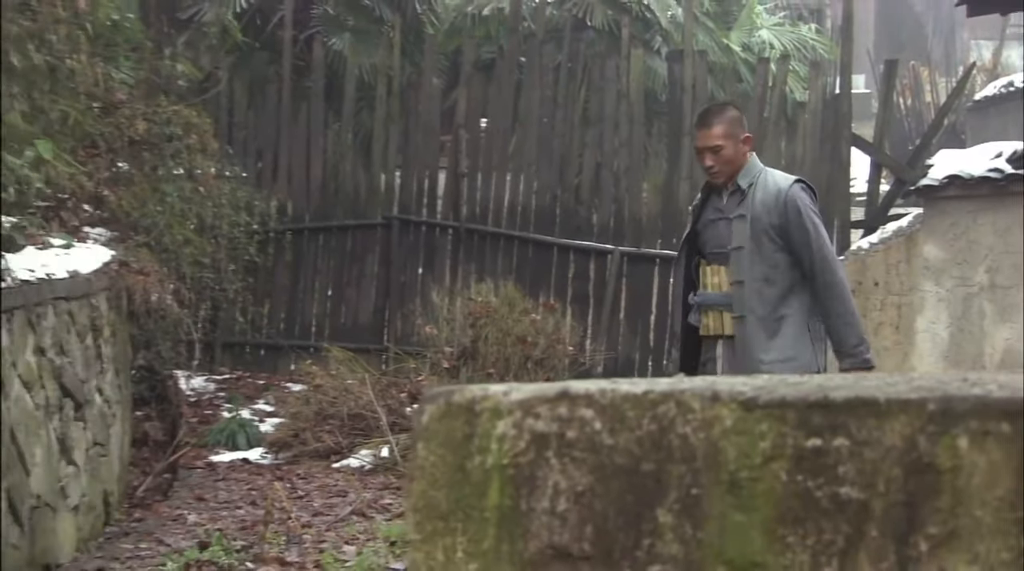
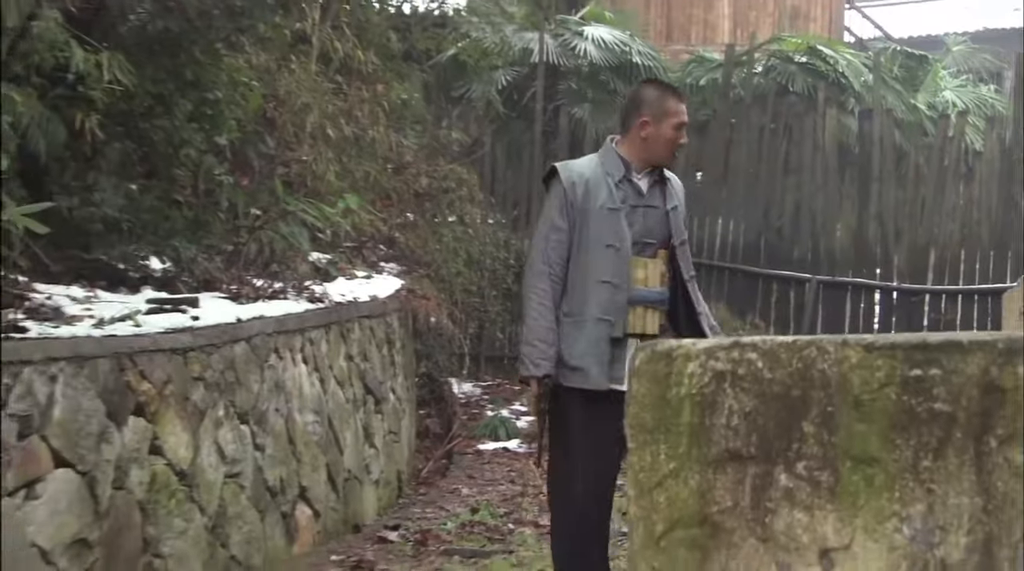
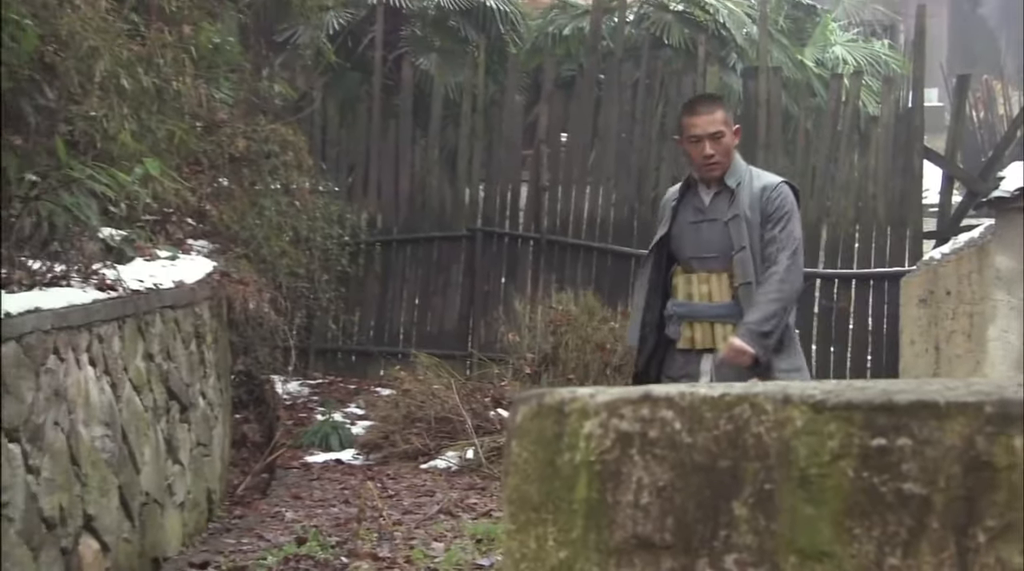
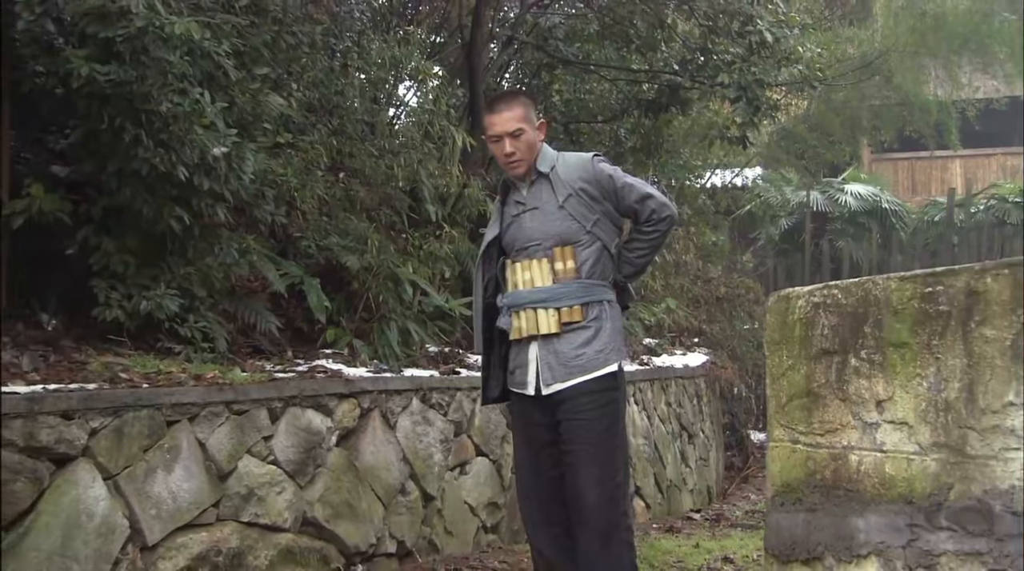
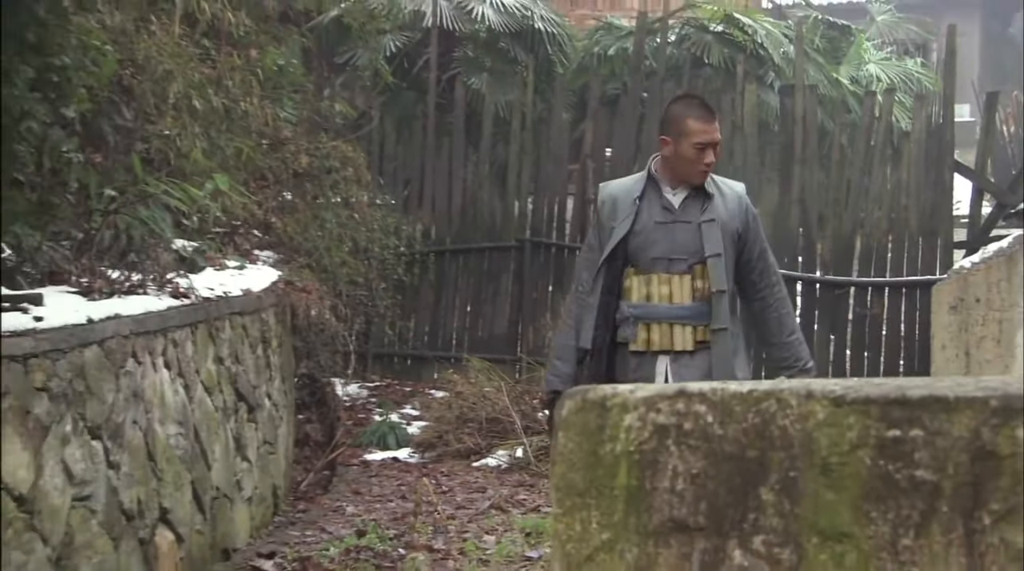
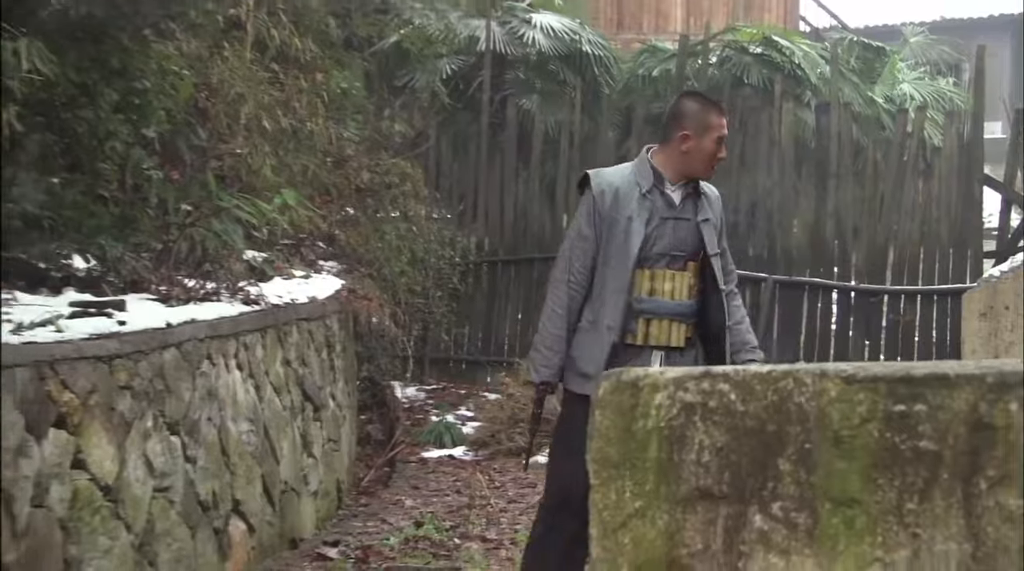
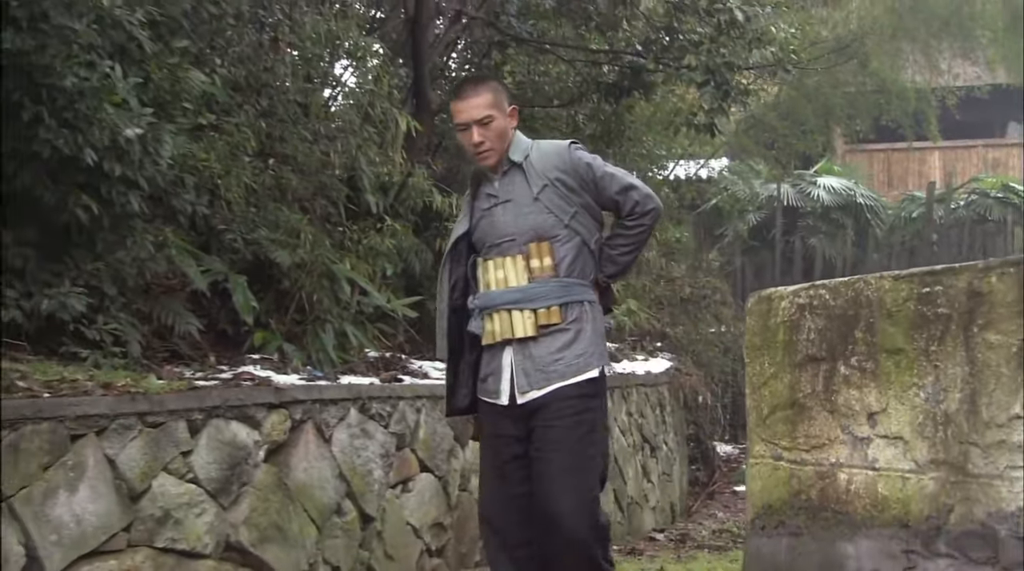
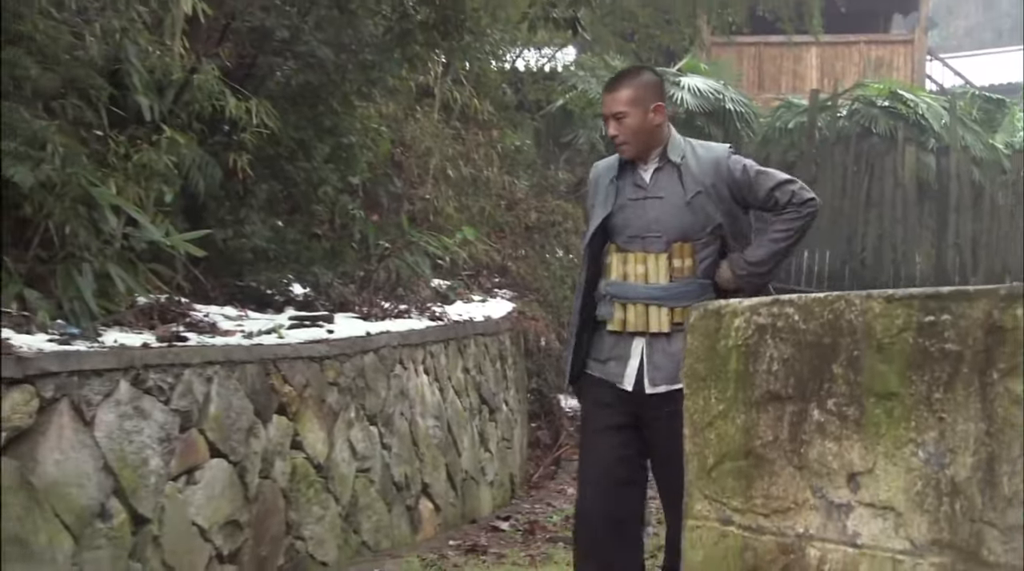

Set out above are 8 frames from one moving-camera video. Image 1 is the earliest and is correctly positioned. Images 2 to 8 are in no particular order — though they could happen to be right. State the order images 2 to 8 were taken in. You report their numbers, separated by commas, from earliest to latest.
3, 5, 6, 2, 8, 7, 4
